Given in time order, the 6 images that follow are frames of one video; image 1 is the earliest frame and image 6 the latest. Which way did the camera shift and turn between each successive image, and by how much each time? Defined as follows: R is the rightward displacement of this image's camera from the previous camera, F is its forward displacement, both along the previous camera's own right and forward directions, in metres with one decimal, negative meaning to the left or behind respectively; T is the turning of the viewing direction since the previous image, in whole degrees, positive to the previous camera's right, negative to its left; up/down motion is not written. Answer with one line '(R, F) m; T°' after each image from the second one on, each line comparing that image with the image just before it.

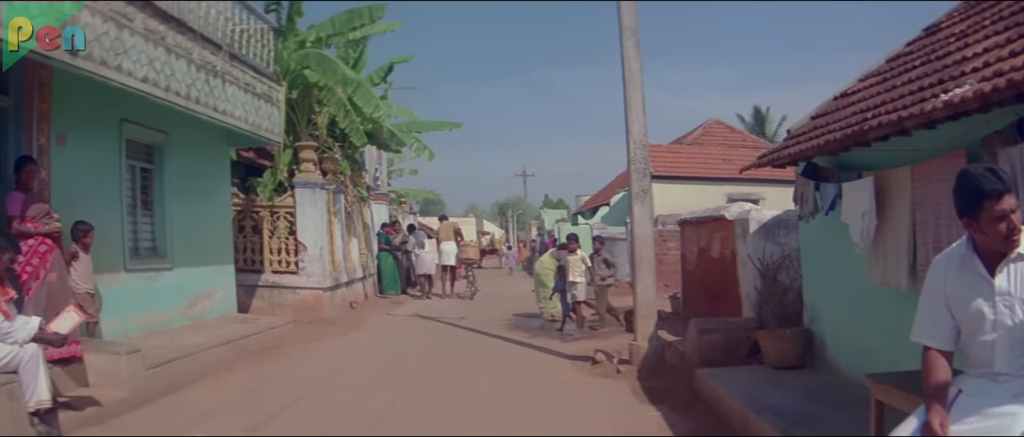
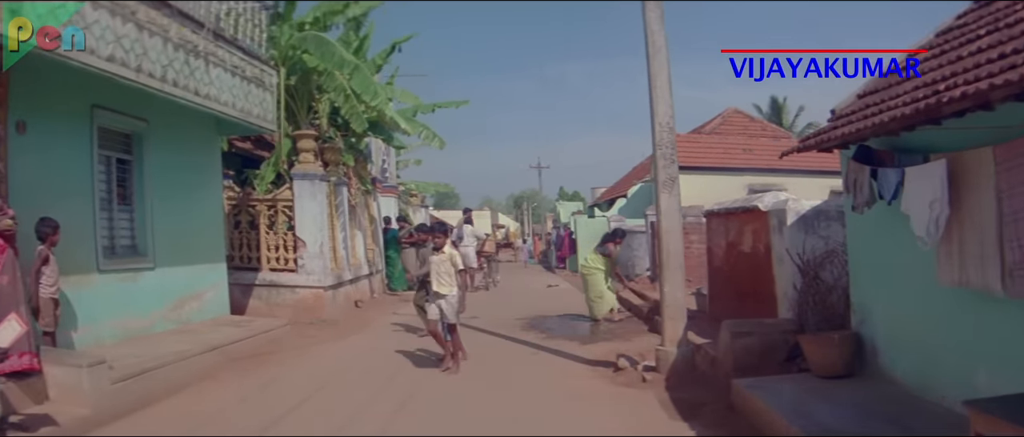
(0.0, +0.8) m; -1°
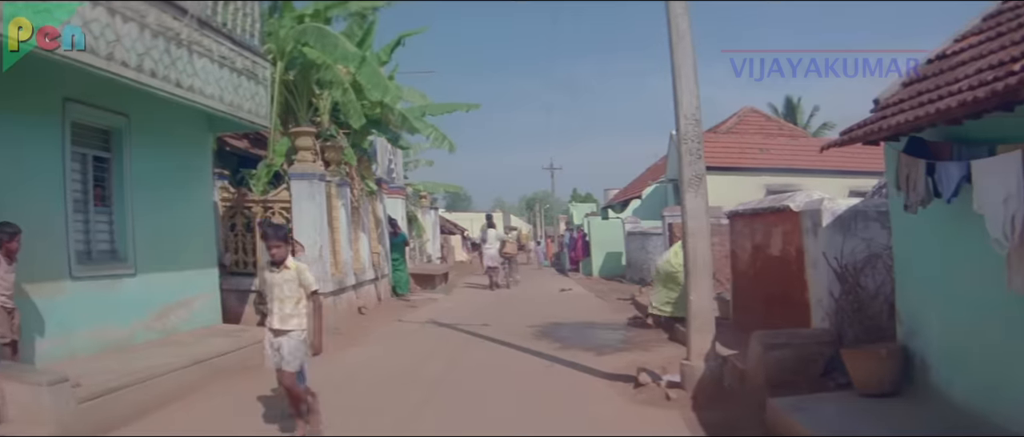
(0.0, +0.6) m; -1°
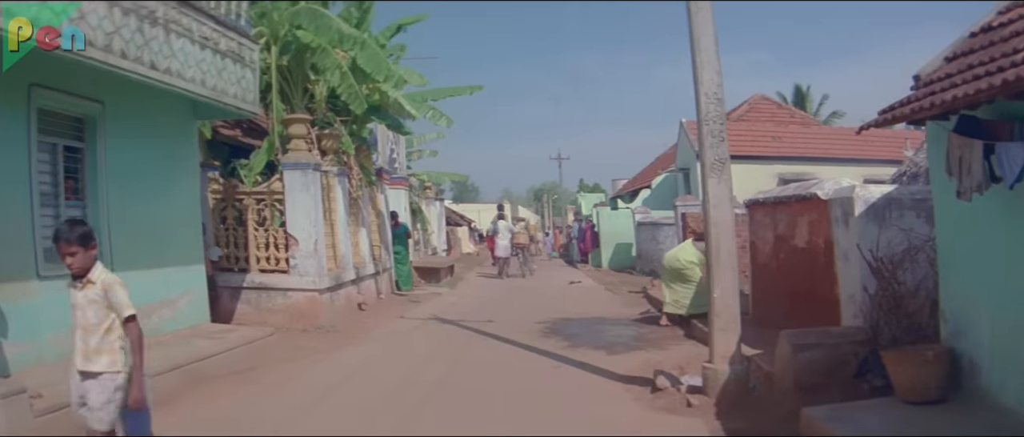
(0.0, +0.5) m; -1°
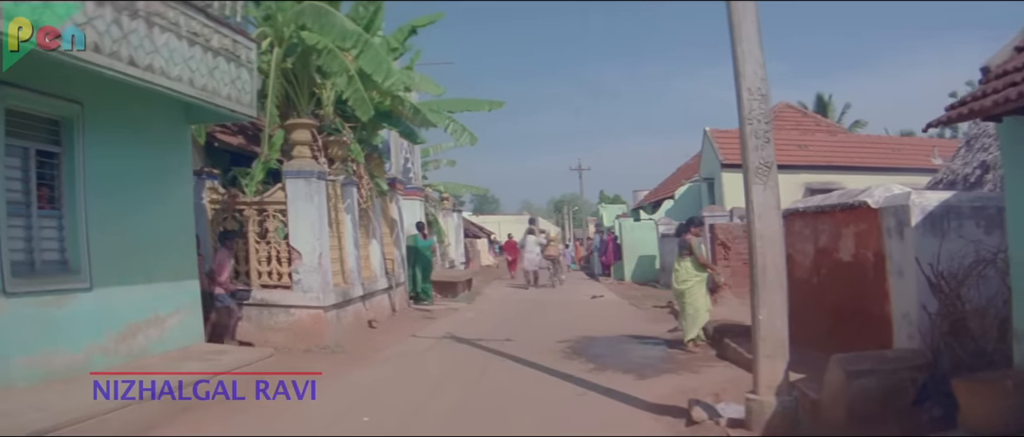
(0.0, +0.6) m; -2°
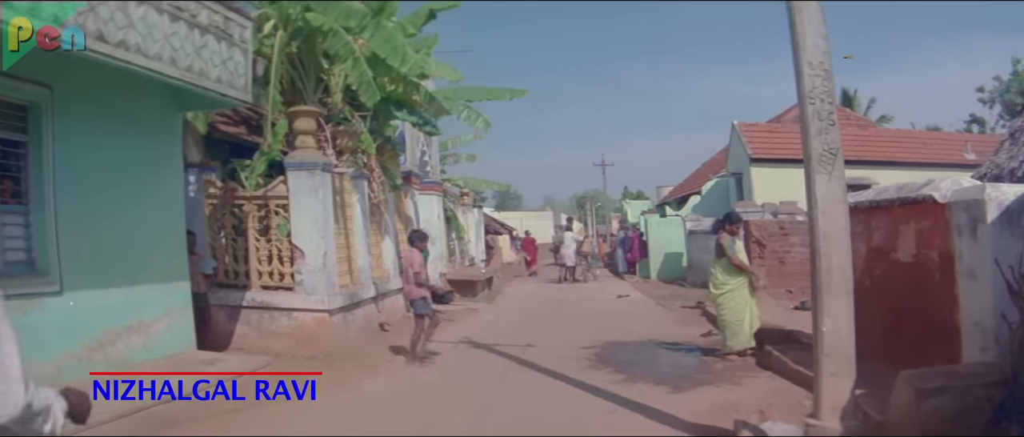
(0.0, +0.7) m; -2°
